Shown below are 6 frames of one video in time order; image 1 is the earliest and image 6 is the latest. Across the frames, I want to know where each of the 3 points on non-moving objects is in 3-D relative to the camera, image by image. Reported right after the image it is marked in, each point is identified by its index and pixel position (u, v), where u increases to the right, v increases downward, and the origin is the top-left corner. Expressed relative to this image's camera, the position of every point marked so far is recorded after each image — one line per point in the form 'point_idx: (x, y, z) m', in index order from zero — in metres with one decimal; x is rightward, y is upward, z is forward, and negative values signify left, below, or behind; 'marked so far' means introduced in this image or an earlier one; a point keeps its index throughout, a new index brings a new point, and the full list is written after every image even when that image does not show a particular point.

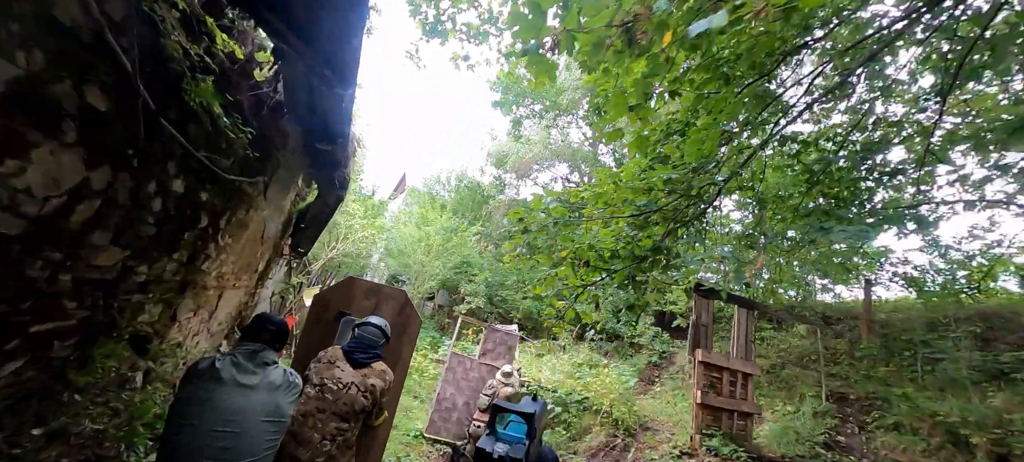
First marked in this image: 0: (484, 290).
0: (-0.8, -1.5, +11.3) m
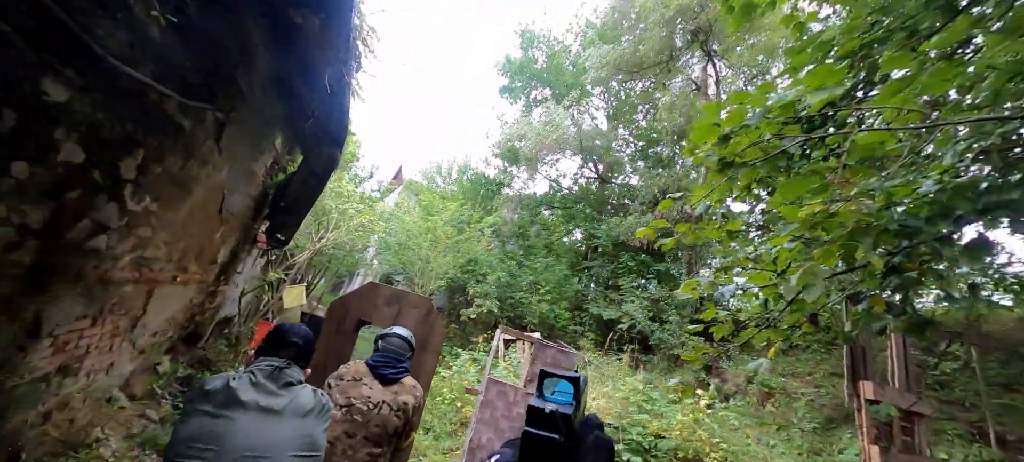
0: (-0.4, -1.4, +9.9) m
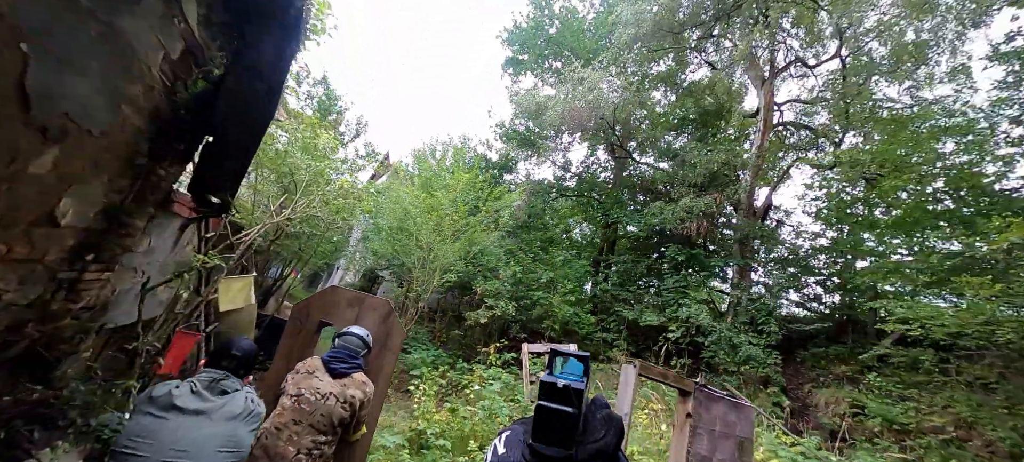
0: (-0.1, -1.1, +8.0) m
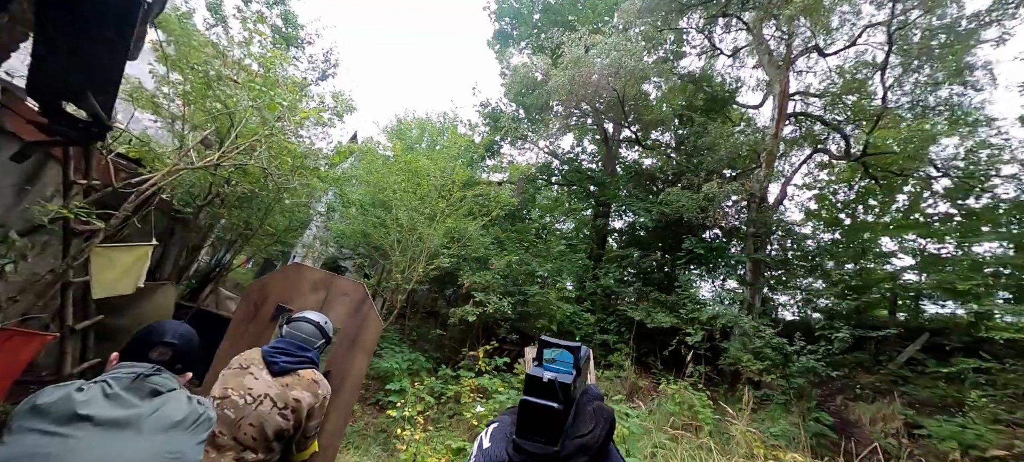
0: (-0.2, -0.8, +6.8) m
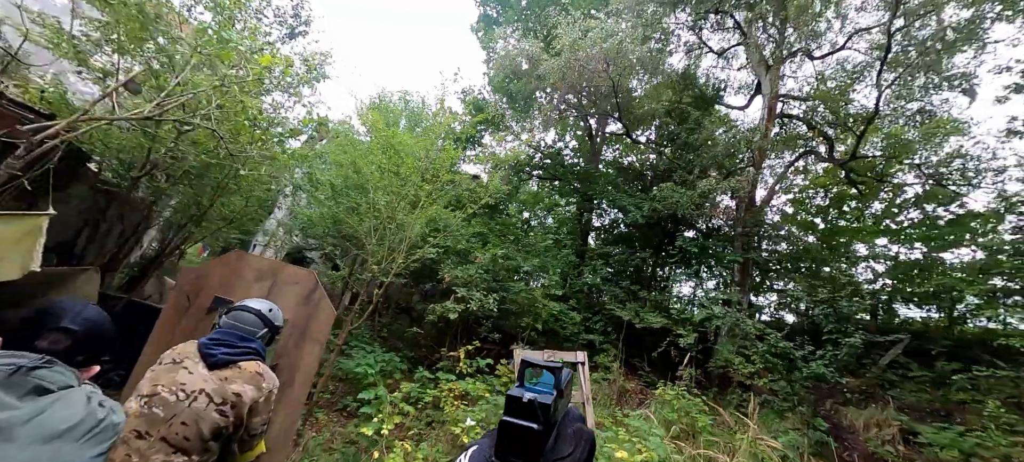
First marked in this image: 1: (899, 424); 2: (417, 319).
0: (-0.4, -0.7, +6.3) m
1: (+4.5, -2.3, +5.2) m
2: (-1.4, -1.3, +6.5) m
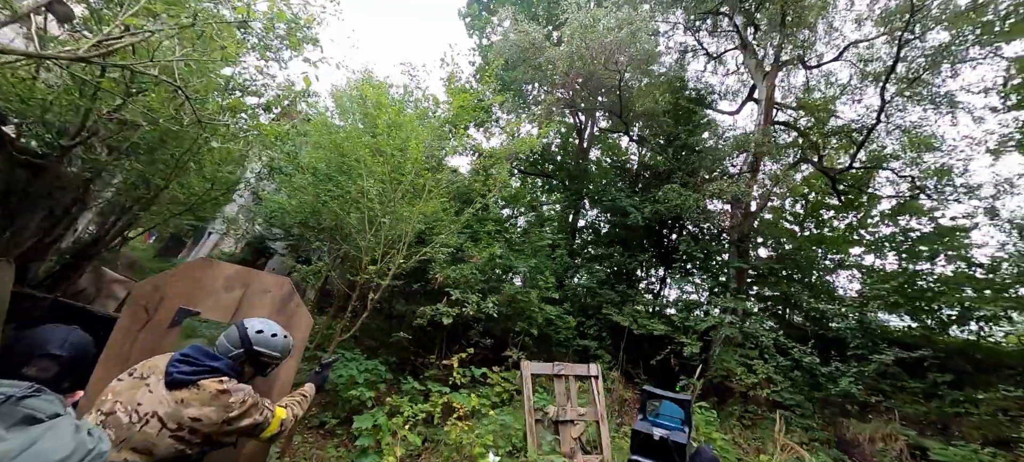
0: (-0.5, -0.7, +5.8) m
1: (+4.5, -2.4, +5.1) m
2: (-1.4, -1.2, +5.9) m
